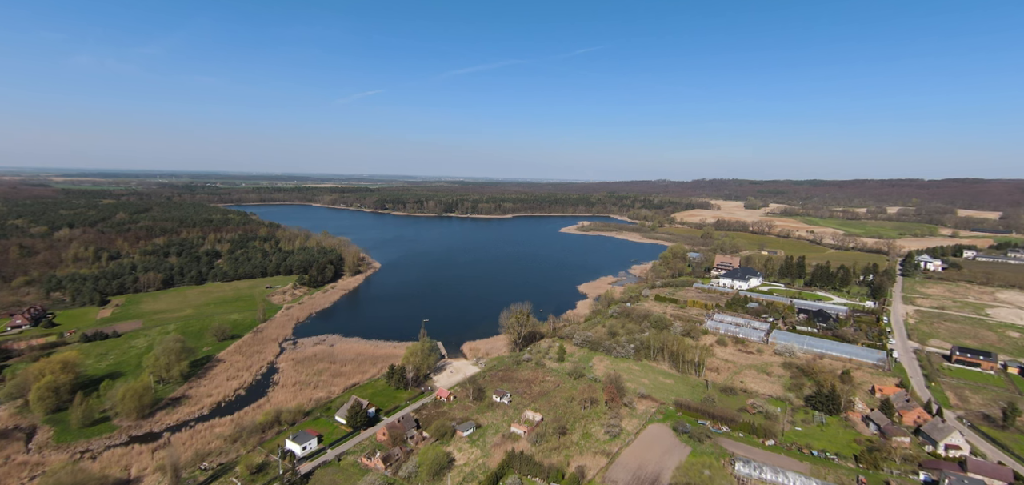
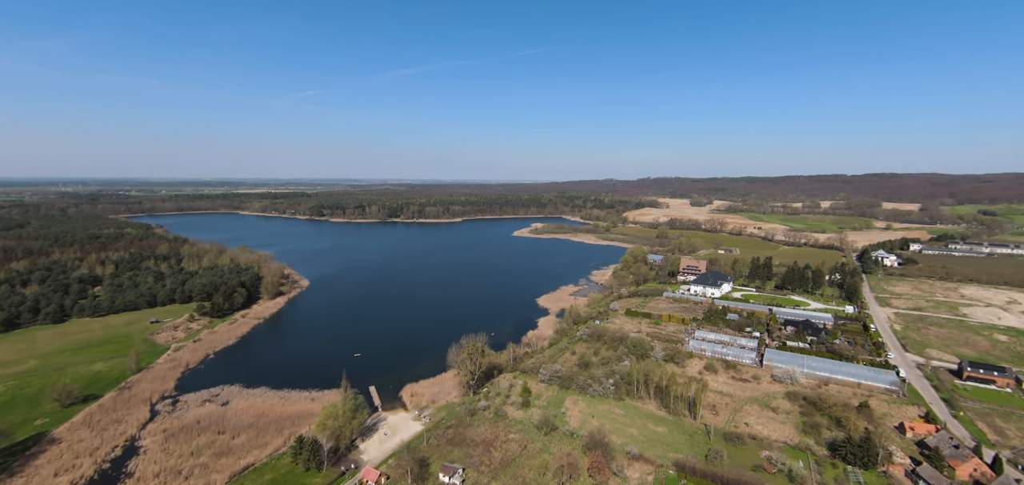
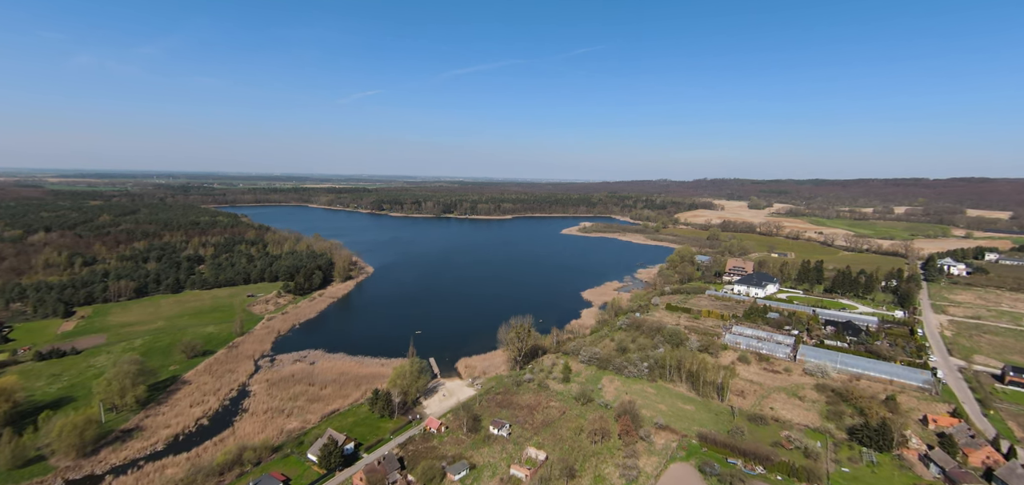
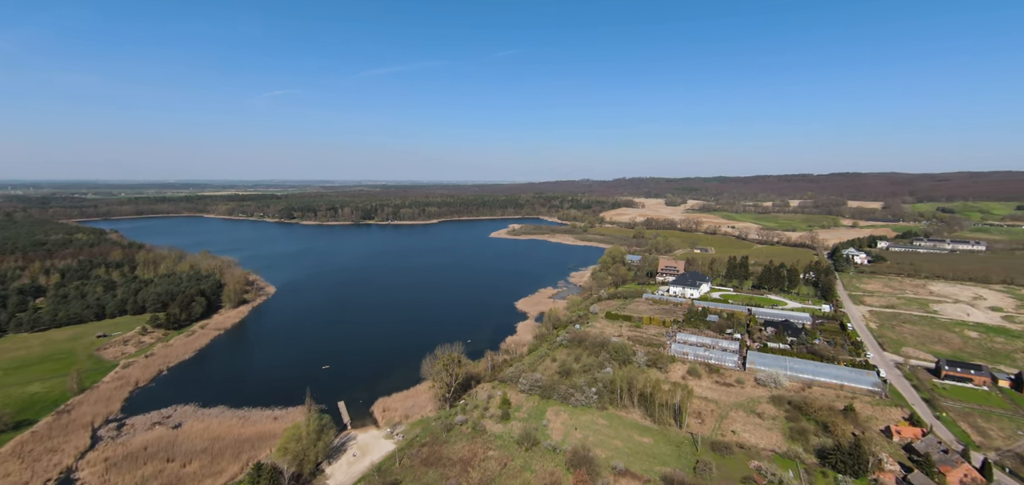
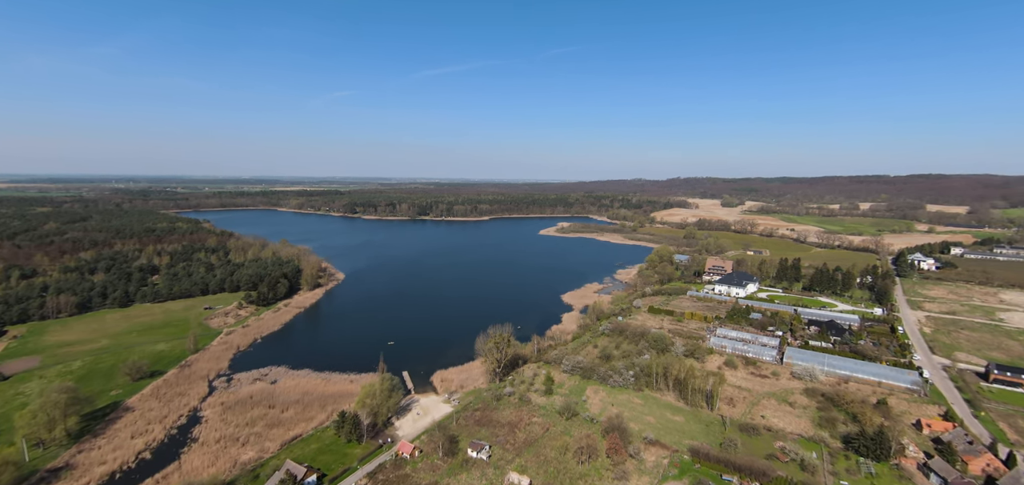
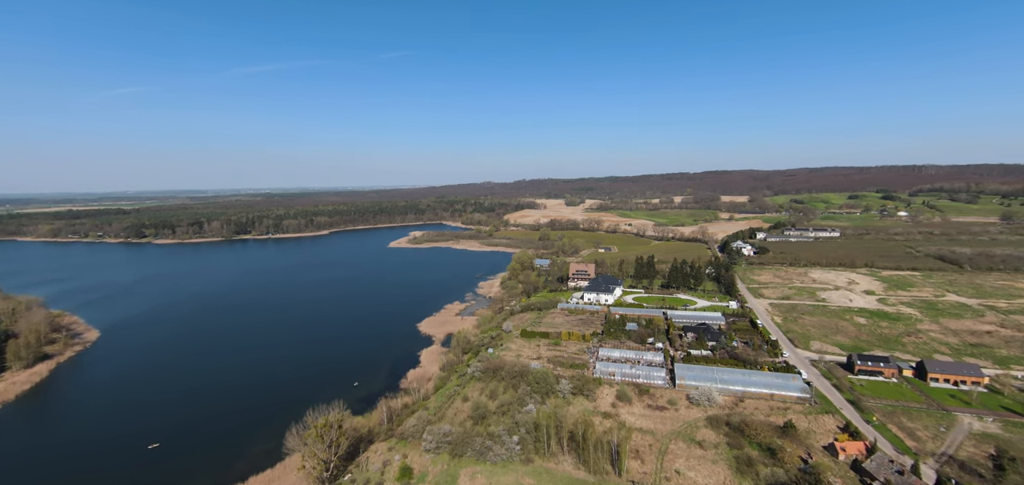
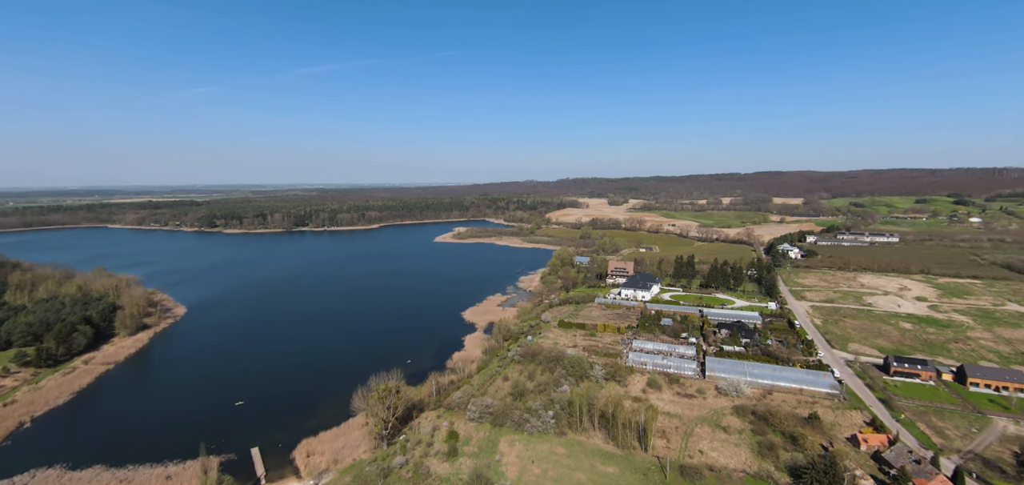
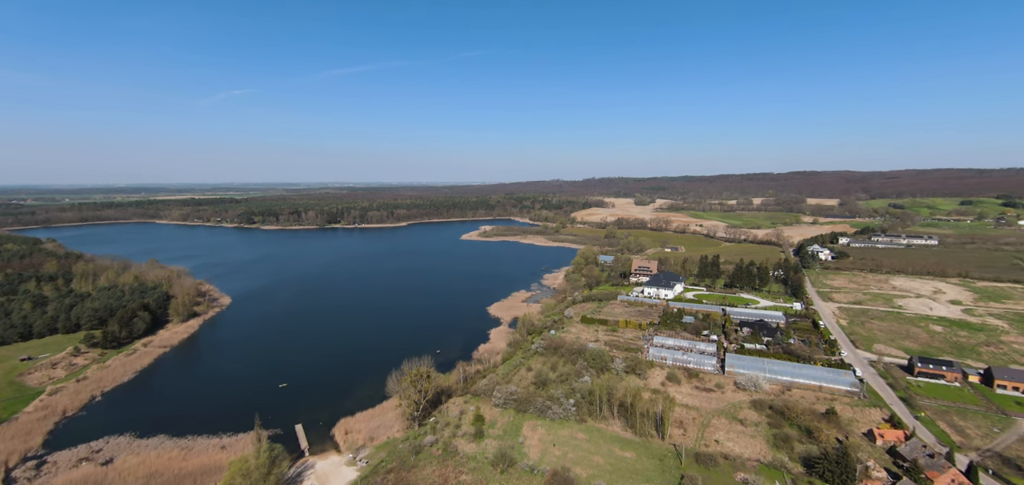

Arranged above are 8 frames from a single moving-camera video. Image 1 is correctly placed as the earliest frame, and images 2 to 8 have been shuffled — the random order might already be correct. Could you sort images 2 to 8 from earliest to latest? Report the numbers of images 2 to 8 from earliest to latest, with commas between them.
3, 5, 2, 4, 8, 7, 6
